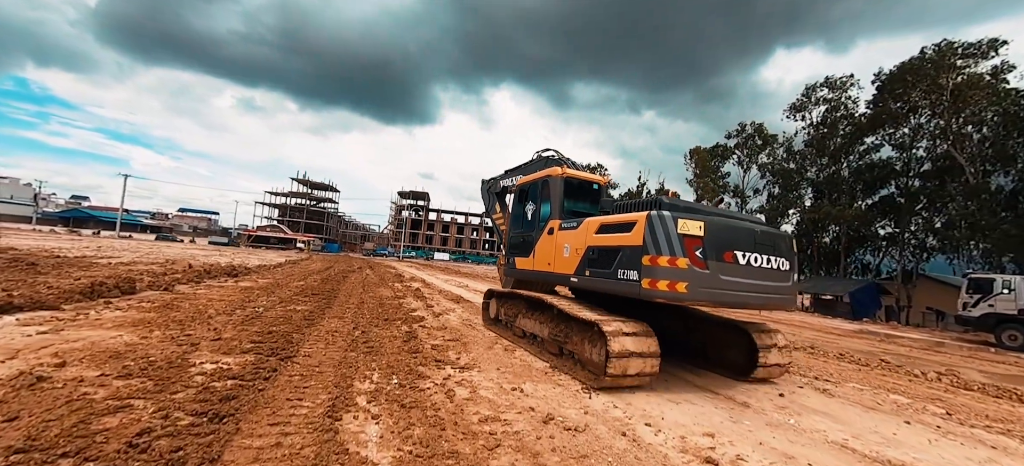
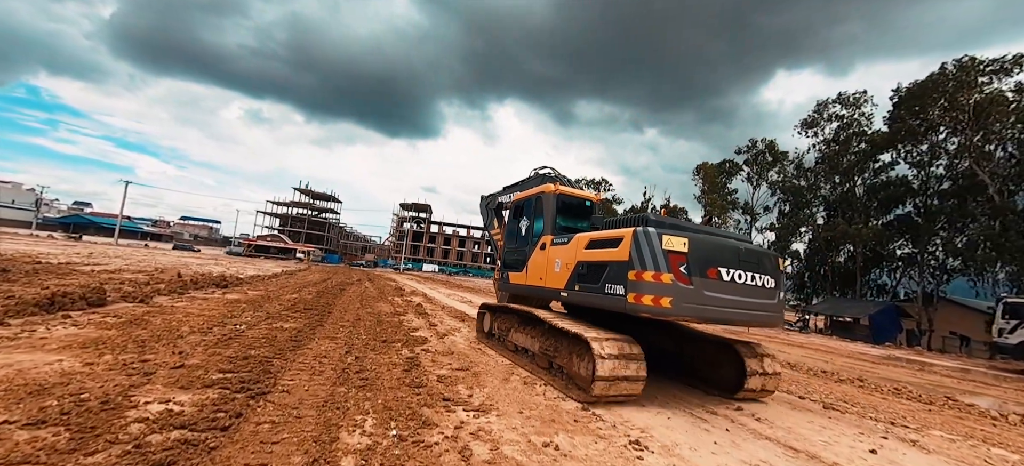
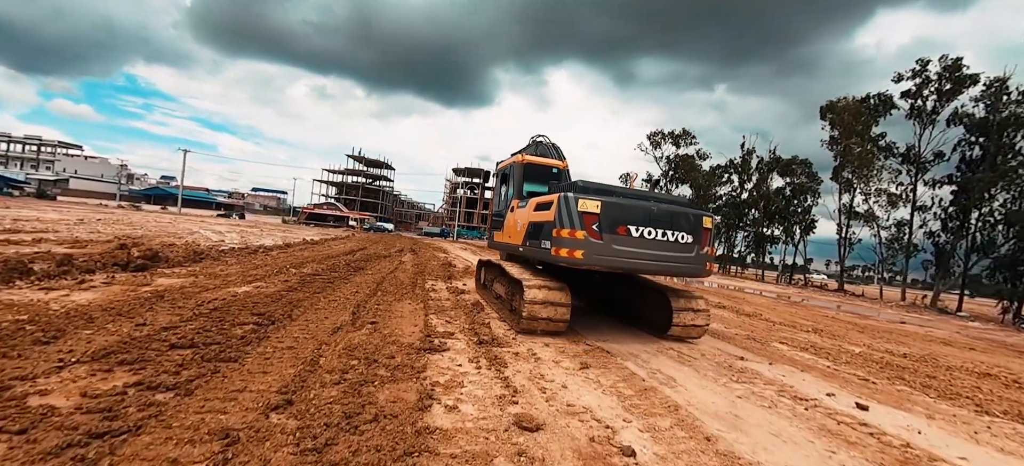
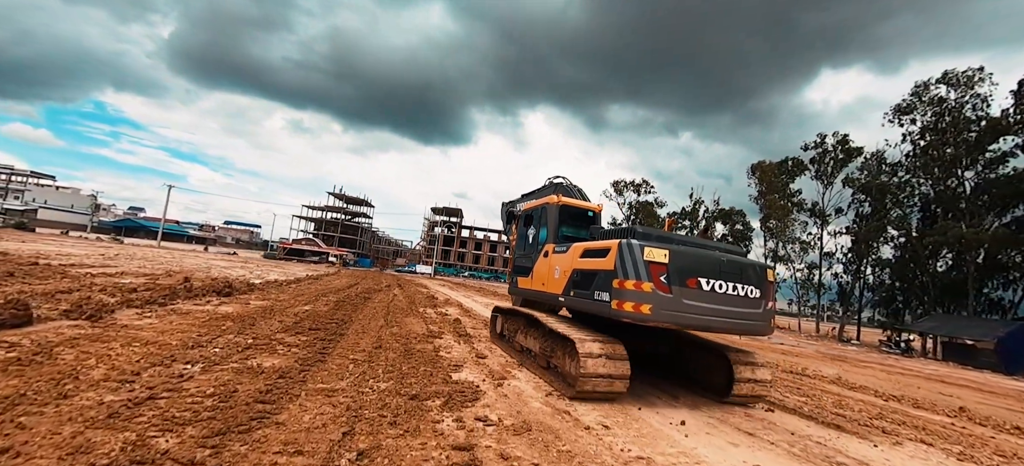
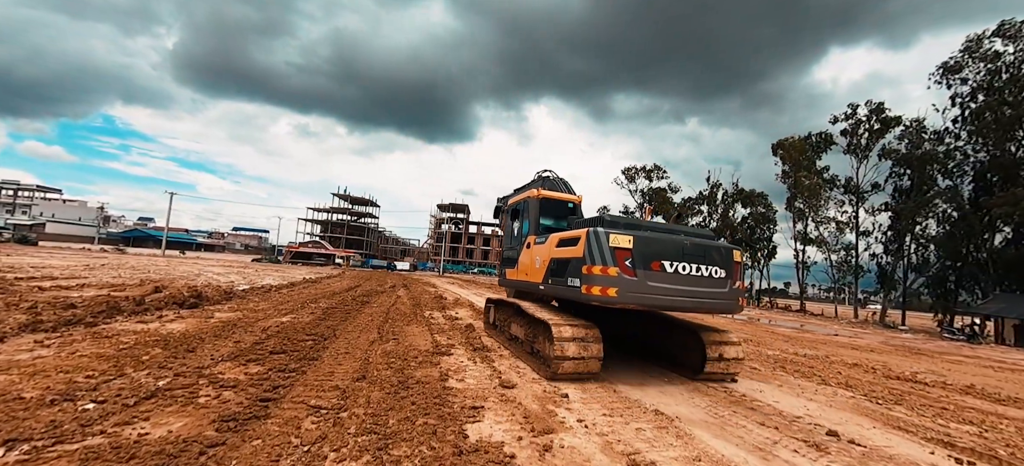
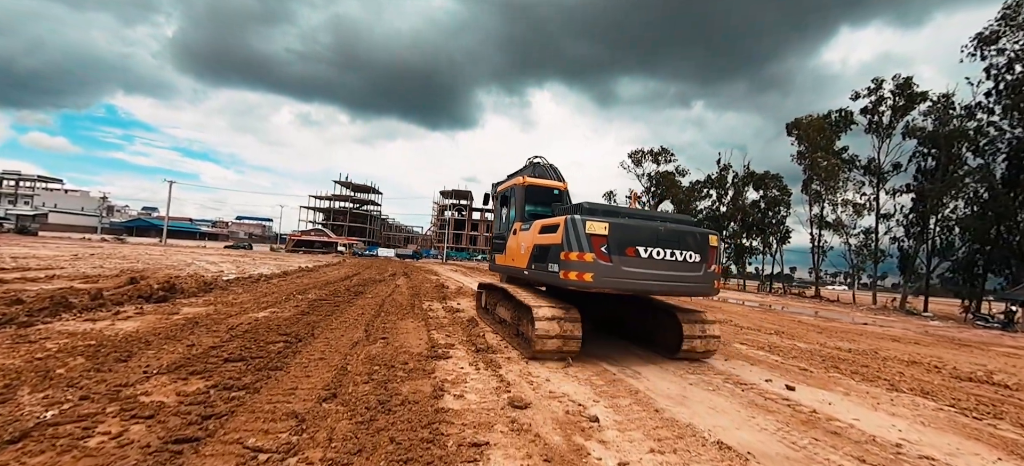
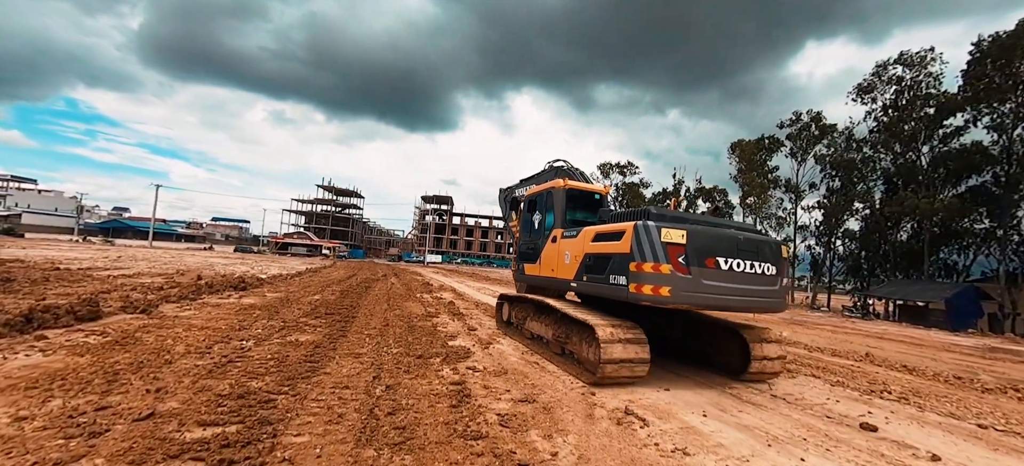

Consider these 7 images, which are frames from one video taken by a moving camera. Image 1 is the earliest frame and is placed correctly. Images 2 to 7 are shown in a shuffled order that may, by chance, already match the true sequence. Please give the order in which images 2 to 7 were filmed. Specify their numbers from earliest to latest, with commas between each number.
2, 7, 4, 5, 6, 3
